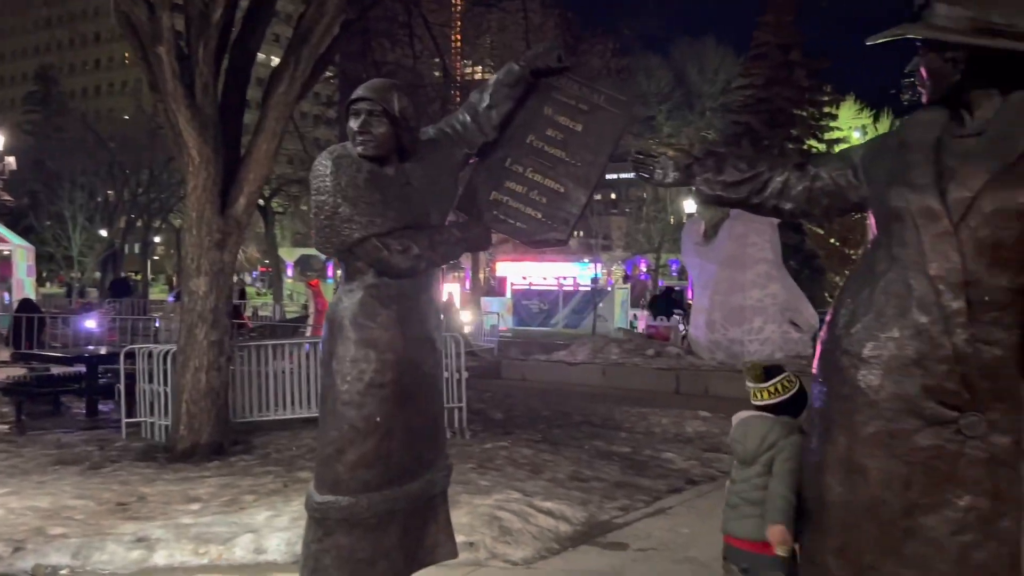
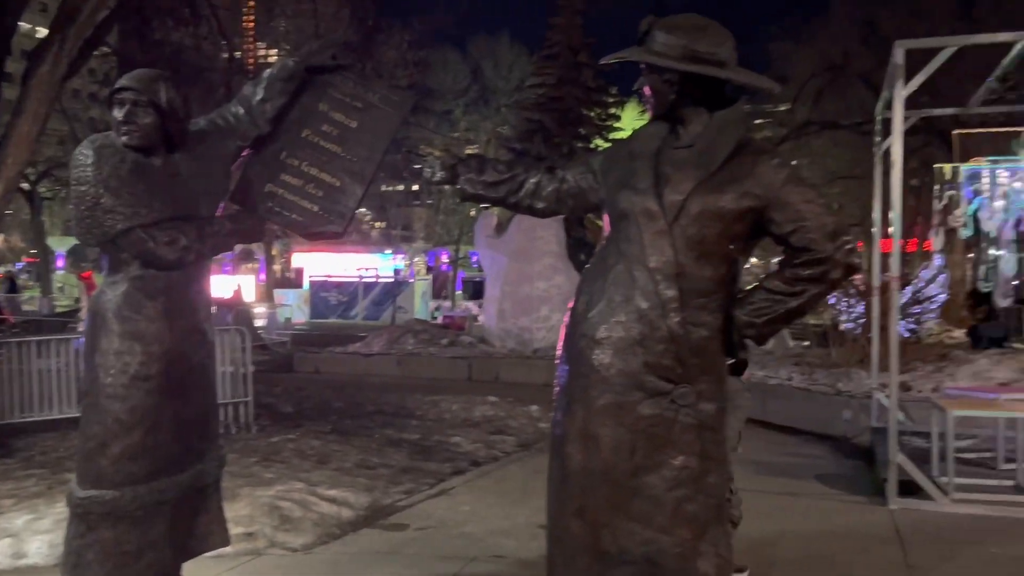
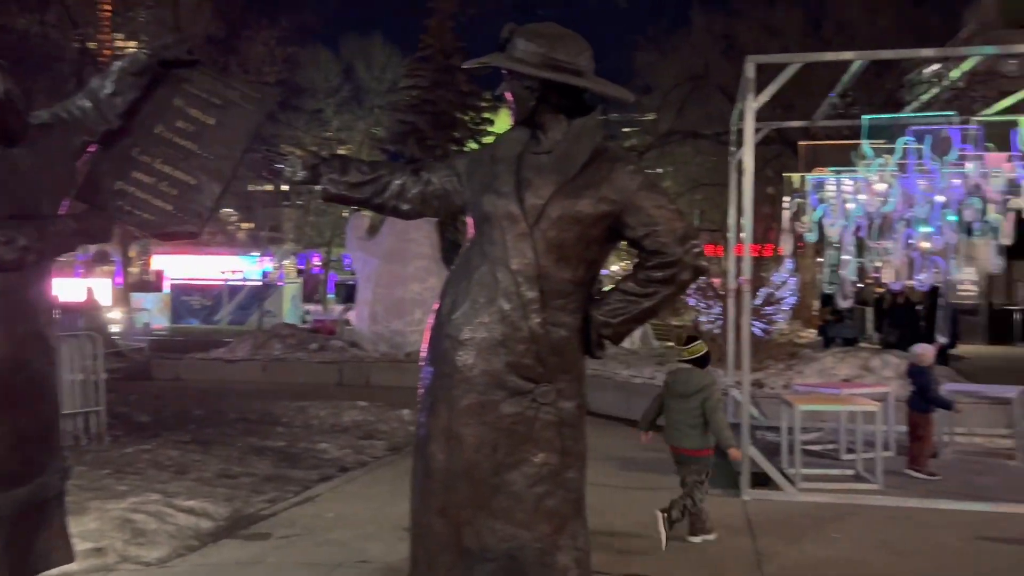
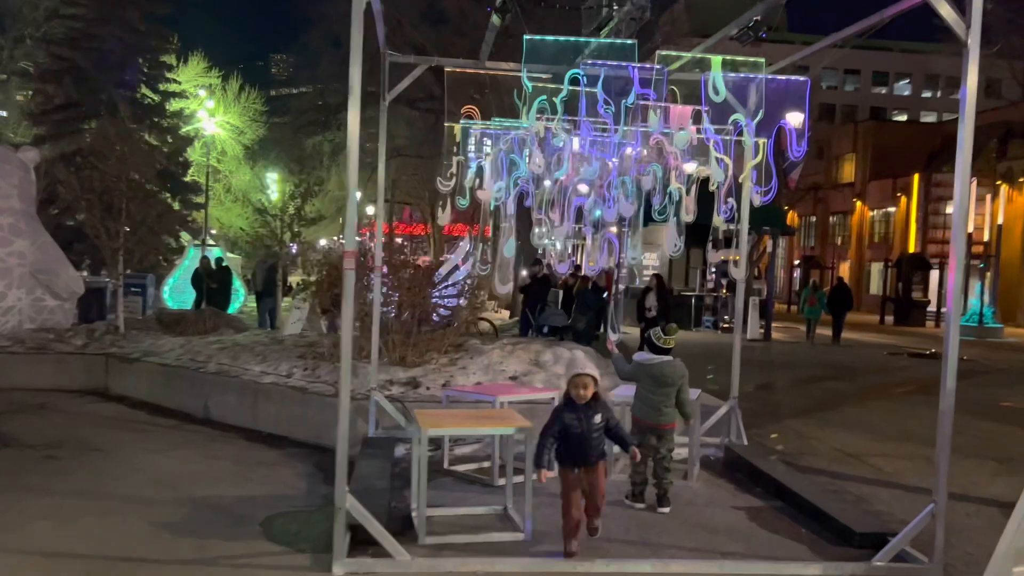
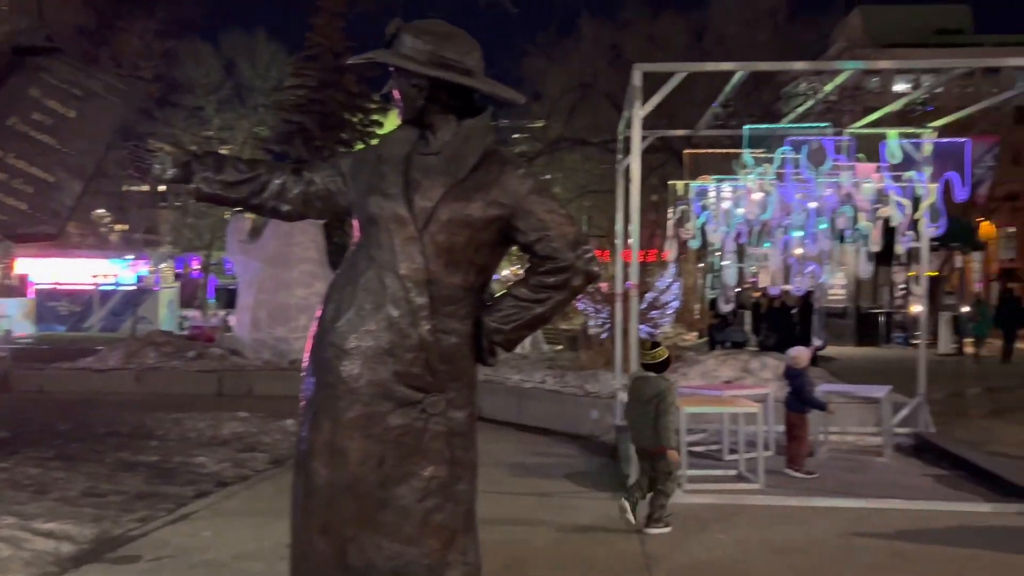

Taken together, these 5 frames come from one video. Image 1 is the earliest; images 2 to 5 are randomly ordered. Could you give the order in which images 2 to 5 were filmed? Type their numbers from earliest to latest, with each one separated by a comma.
2, 3, 5, 4
